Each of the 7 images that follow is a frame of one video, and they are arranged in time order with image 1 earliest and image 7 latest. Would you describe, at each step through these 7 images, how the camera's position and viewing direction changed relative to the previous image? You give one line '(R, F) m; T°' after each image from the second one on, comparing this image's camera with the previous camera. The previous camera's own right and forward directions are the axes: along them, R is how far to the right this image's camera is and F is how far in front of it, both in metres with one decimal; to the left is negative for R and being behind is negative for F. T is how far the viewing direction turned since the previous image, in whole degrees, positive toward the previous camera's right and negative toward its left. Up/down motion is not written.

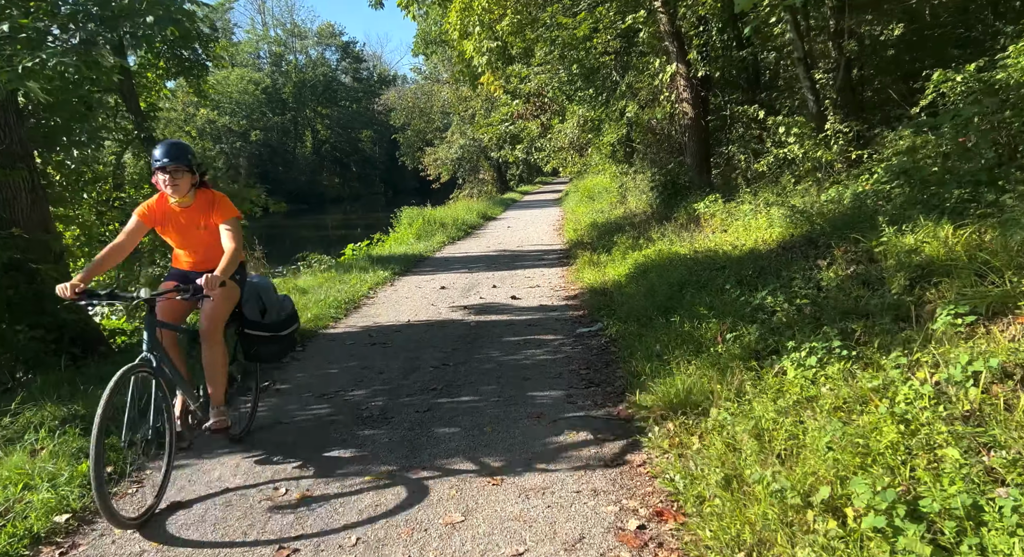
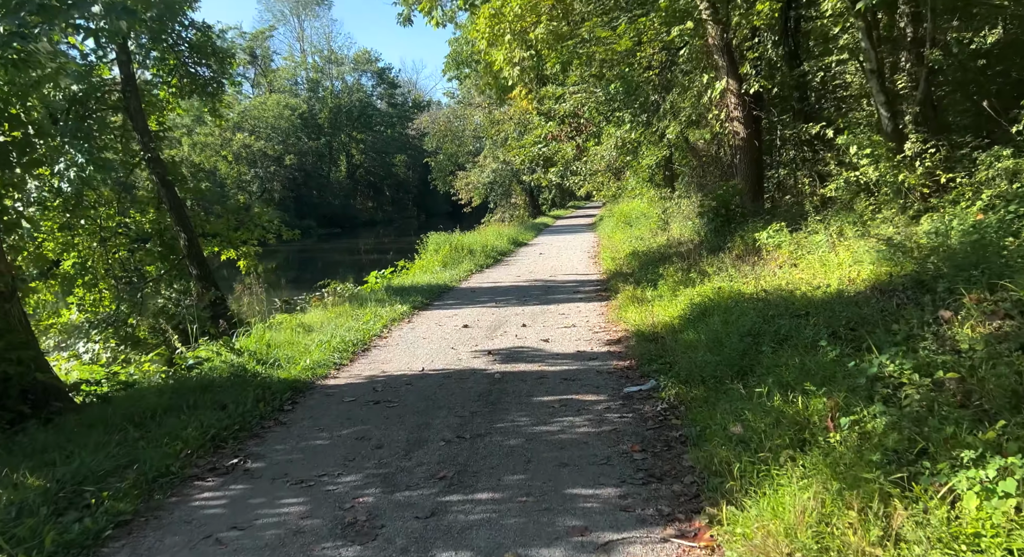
(0.0, +1.3) m; -2°
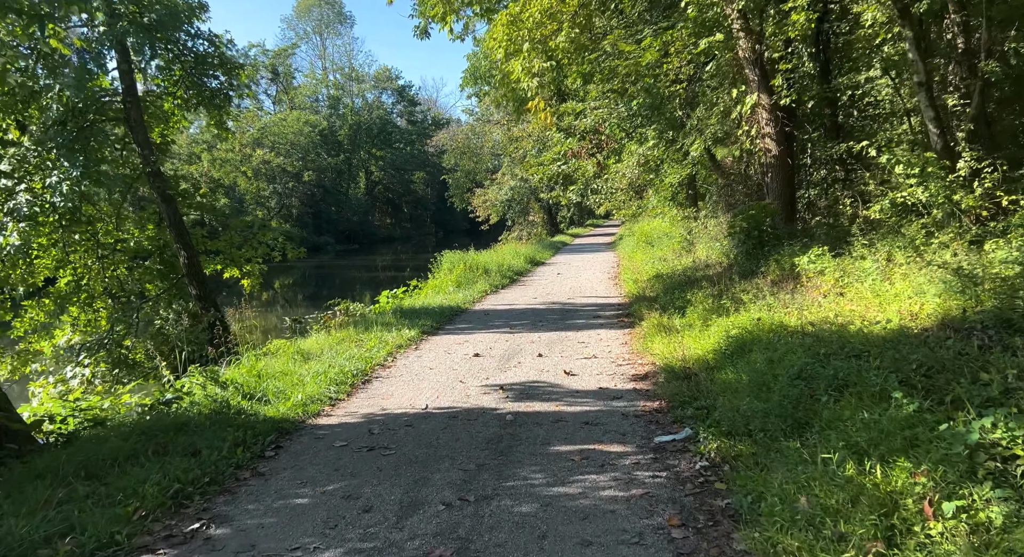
(0.0, +0.7) m; -1°
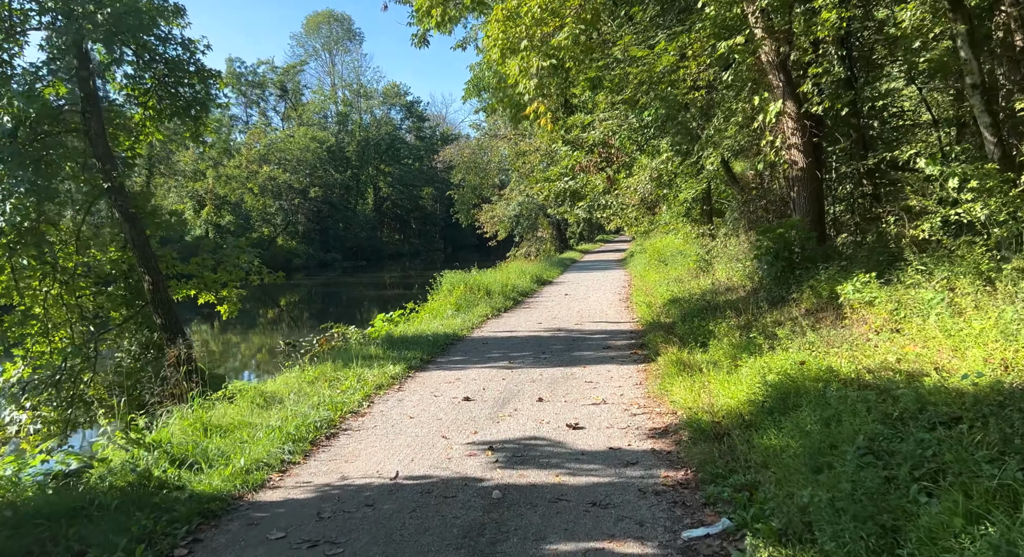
(+0.1, +1.2) m; -1°
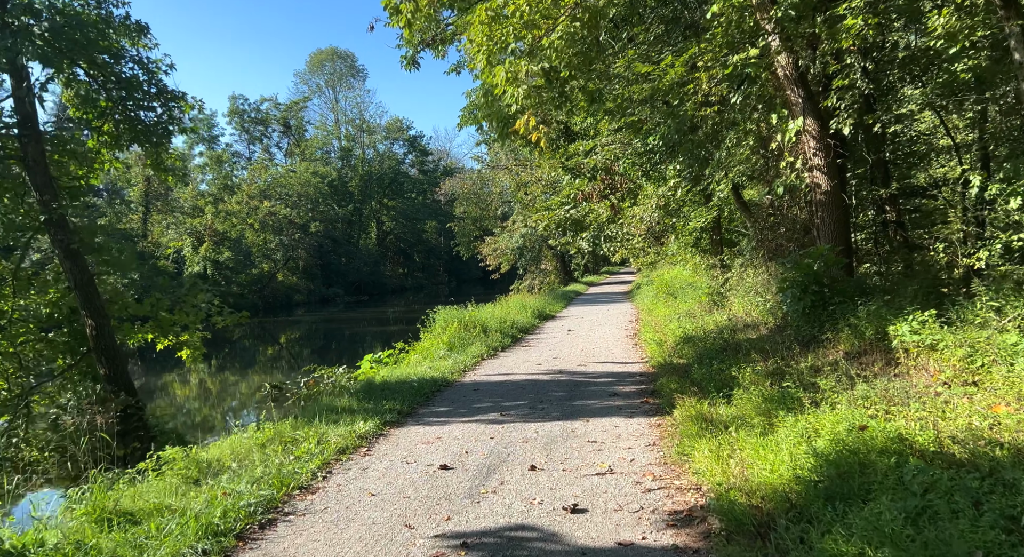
(+0.2, +1.3) m; 0°
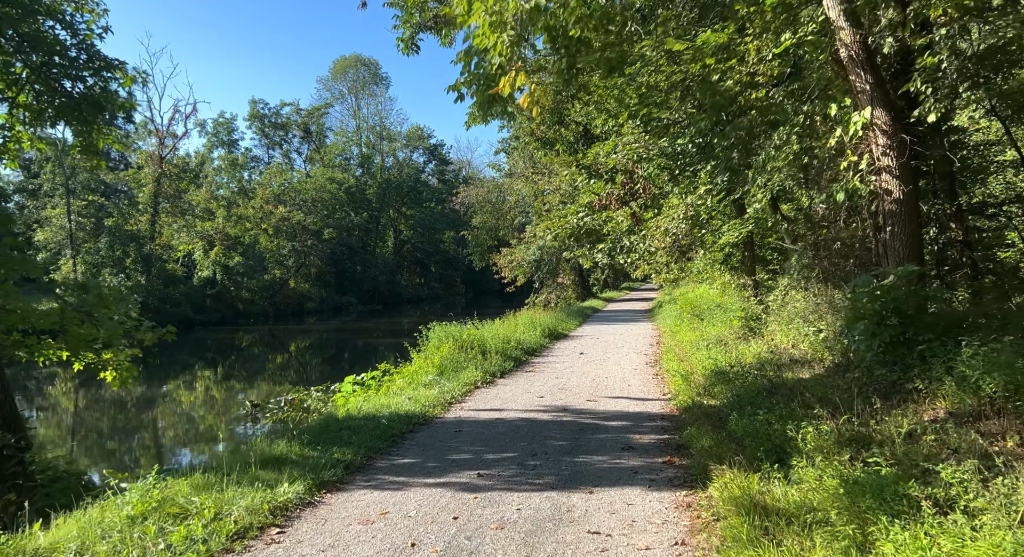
(+0.3, +2.0) m; -1°
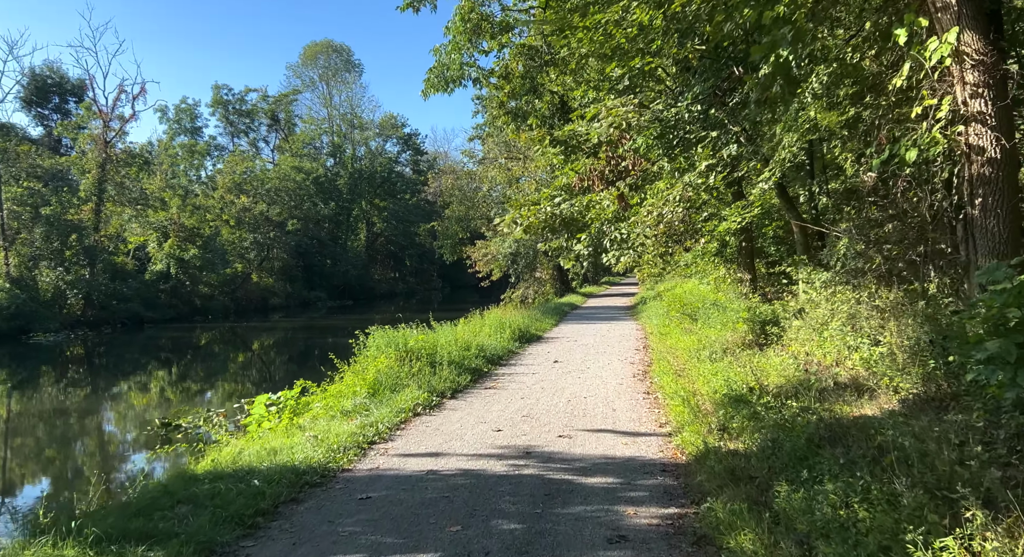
(+0.3, +2.8) m; +1°
